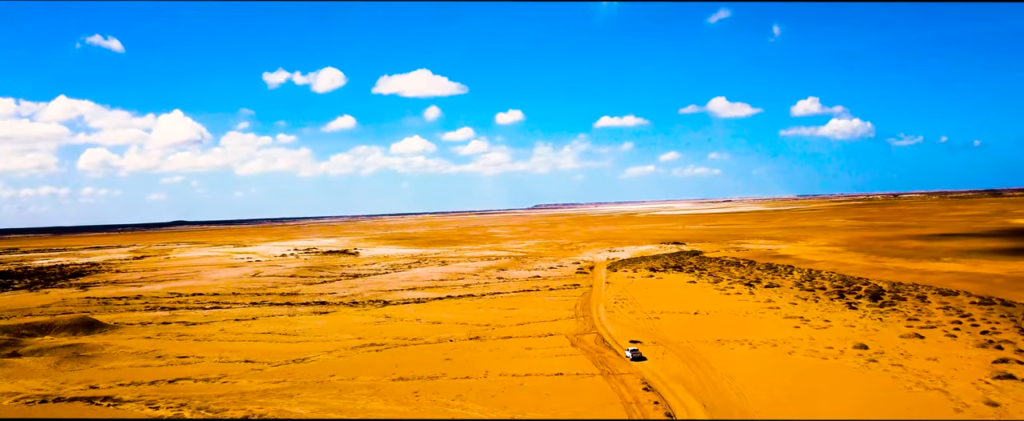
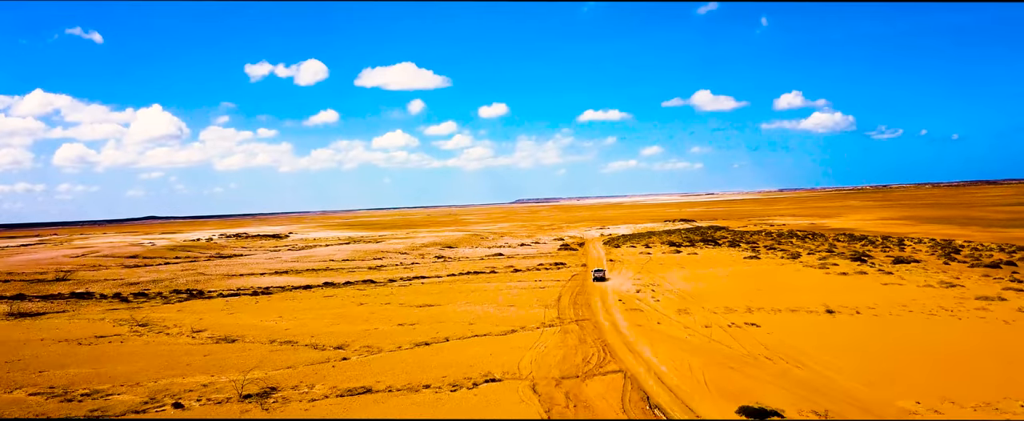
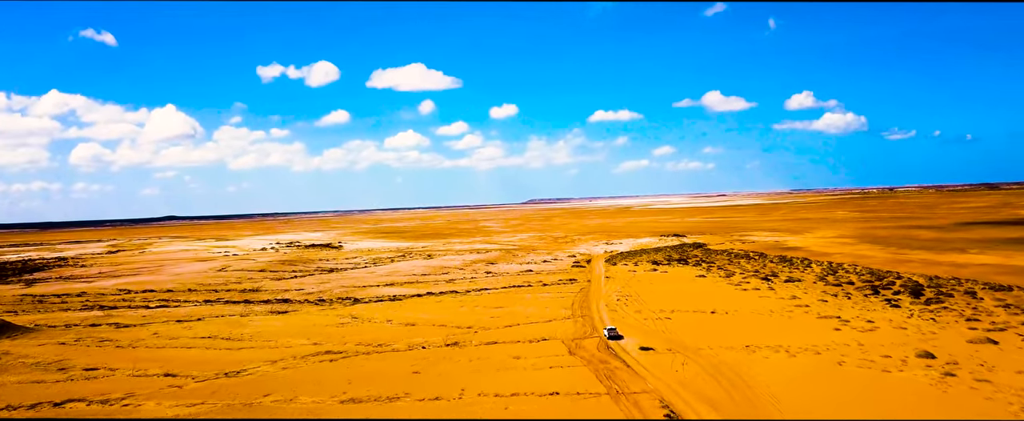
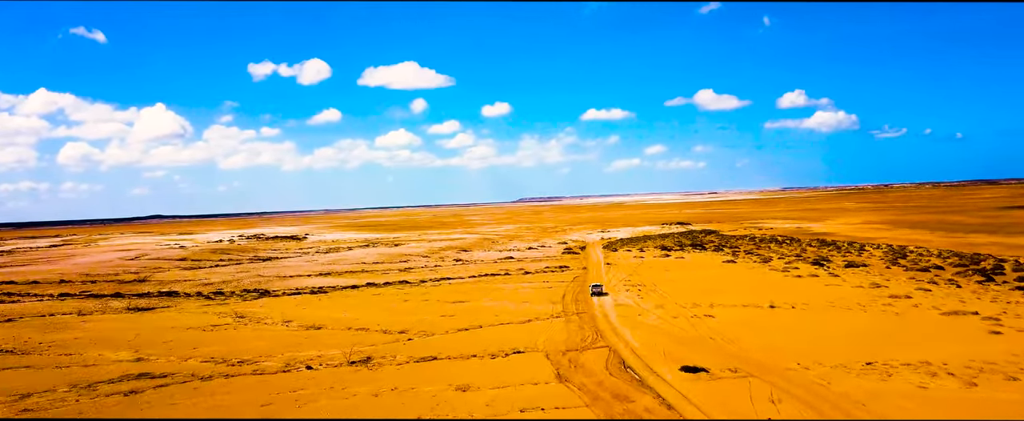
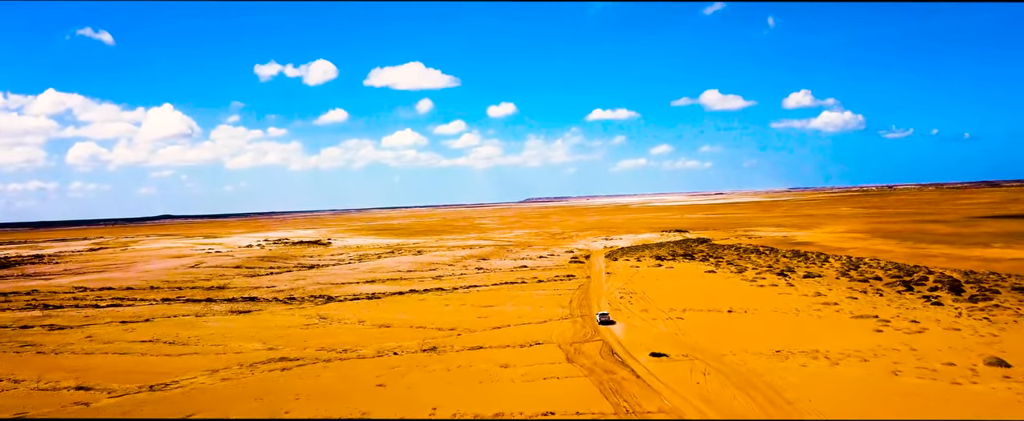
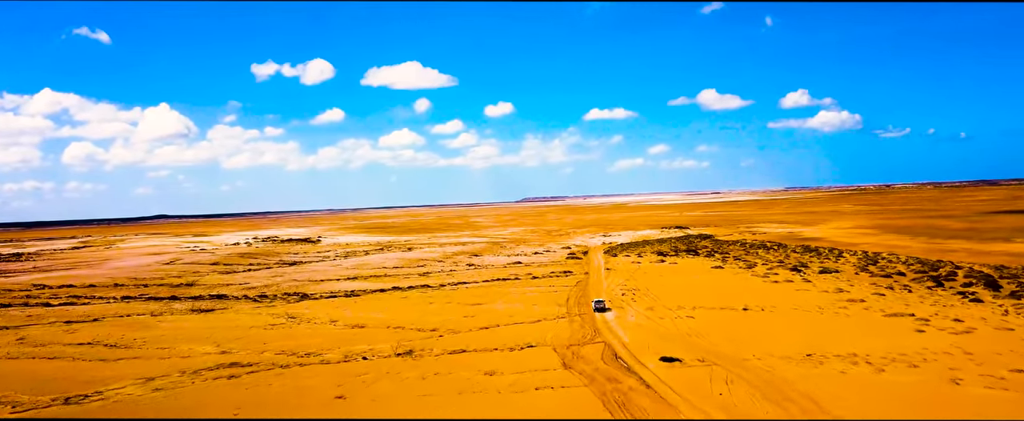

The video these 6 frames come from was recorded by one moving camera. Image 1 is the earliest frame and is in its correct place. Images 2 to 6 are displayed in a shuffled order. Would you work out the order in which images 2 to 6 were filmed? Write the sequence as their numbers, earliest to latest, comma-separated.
3, 5, 6, 4, 2
